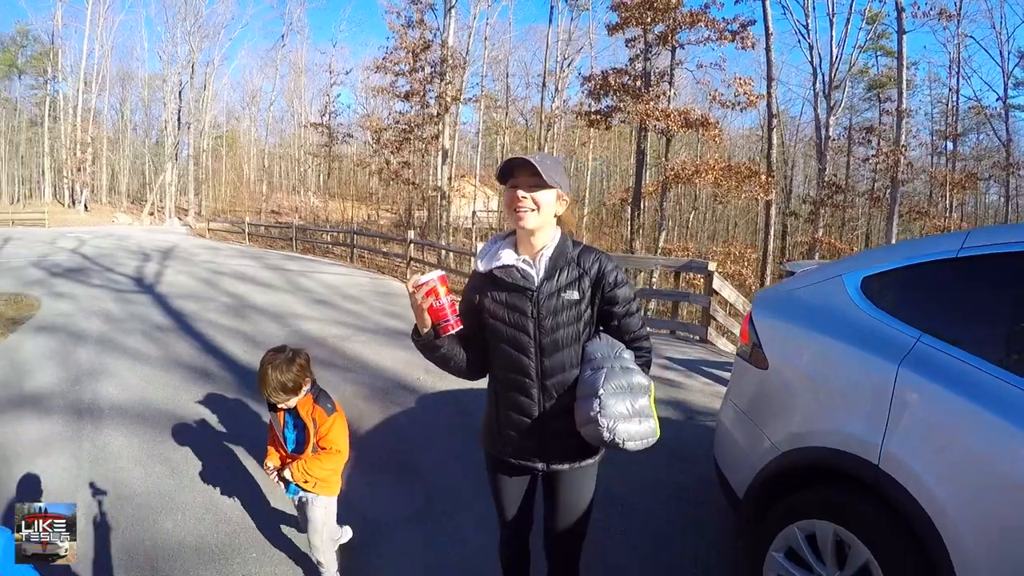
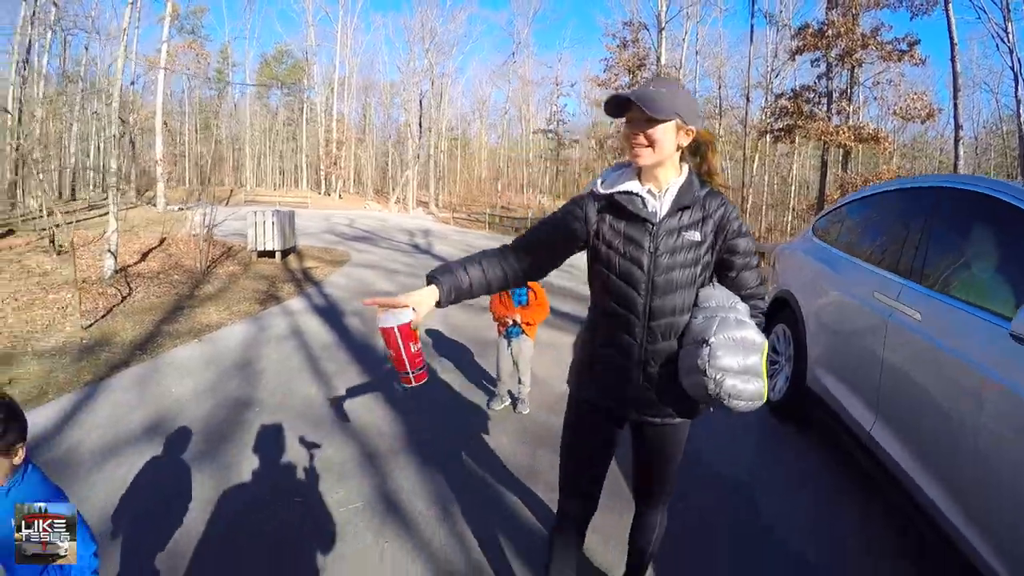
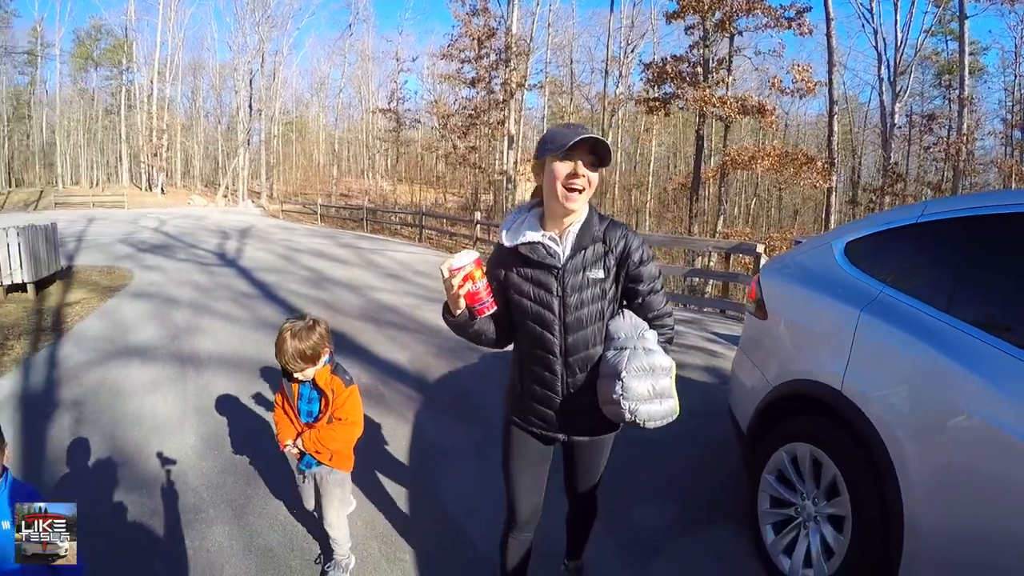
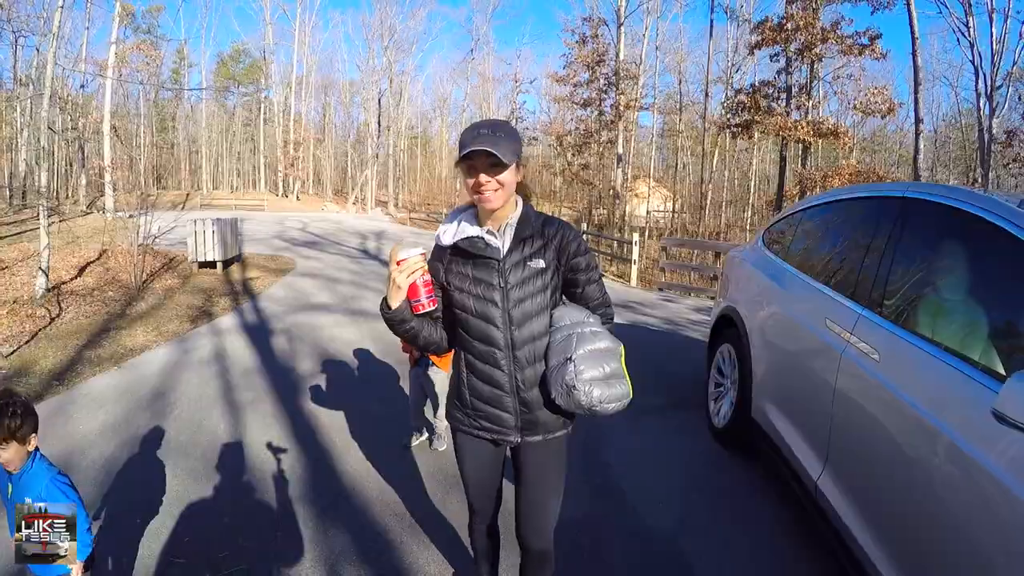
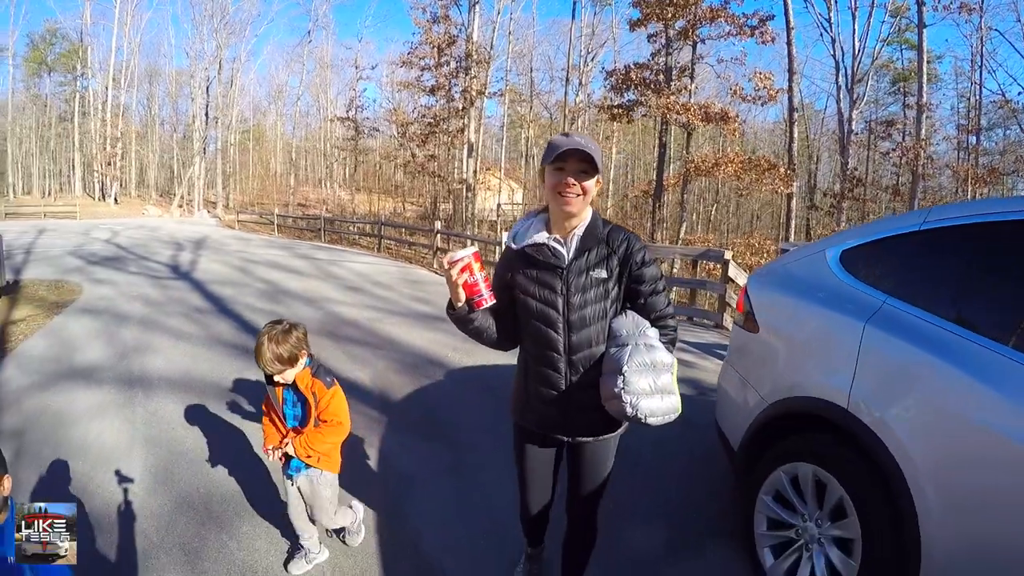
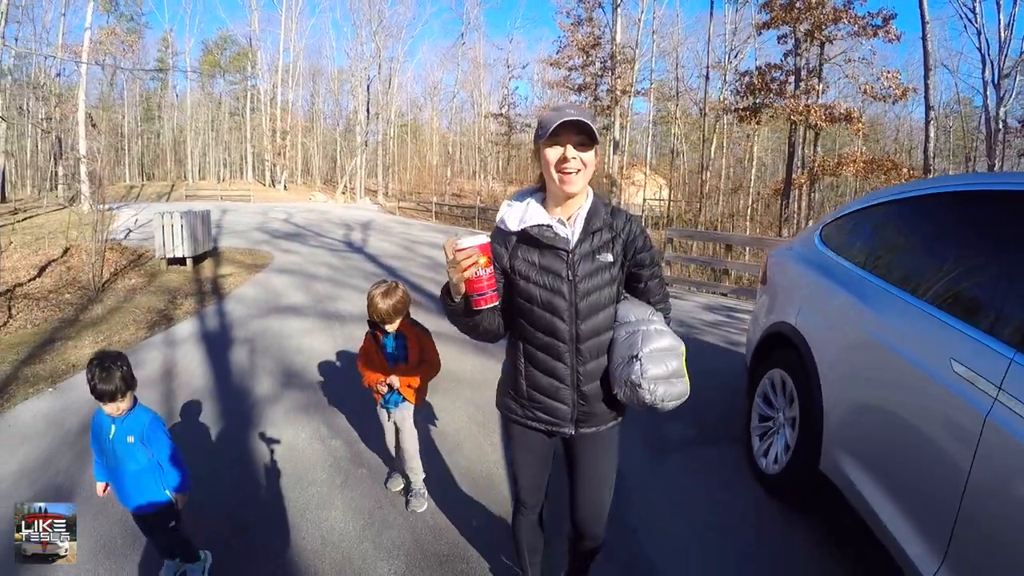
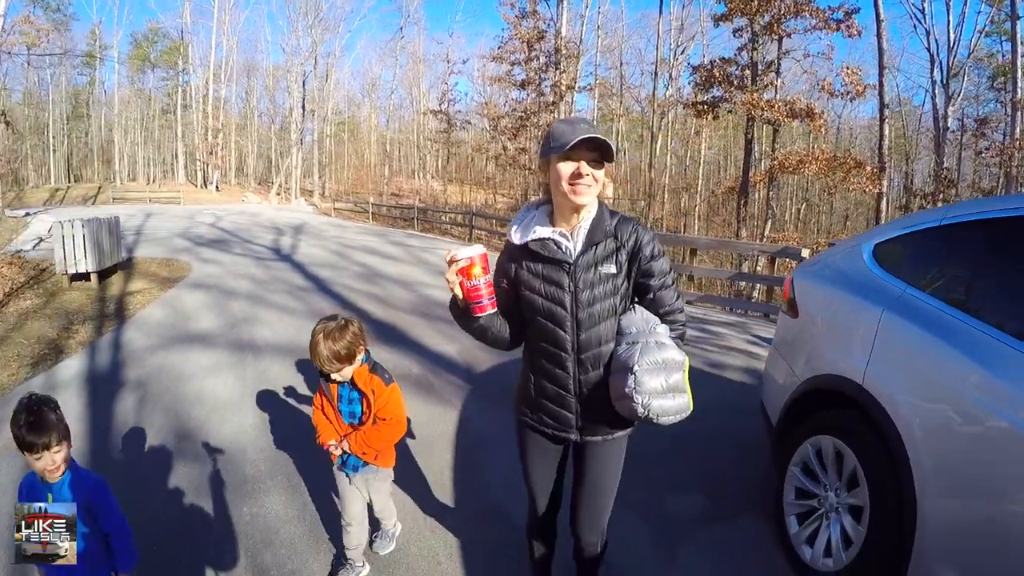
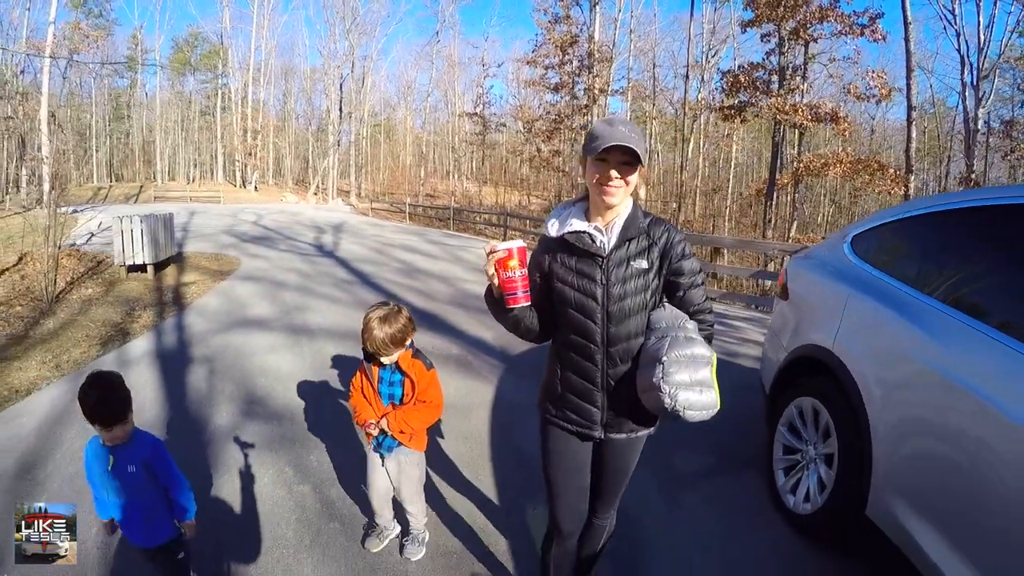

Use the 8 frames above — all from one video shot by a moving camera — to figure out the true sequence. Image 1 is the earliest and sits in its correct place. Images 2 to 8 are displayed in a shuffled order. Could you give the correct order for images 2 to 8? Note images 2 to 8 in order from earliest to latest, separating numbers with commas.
5, 3, 7, 8, 6, 4, 2
